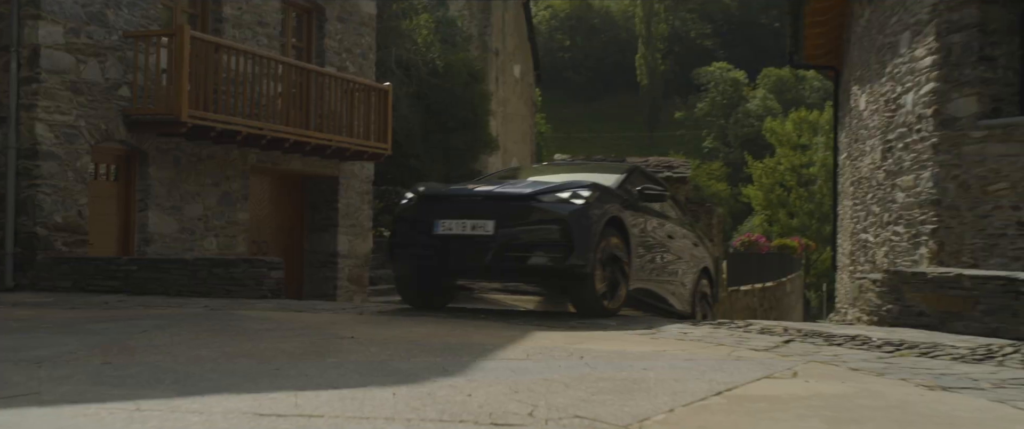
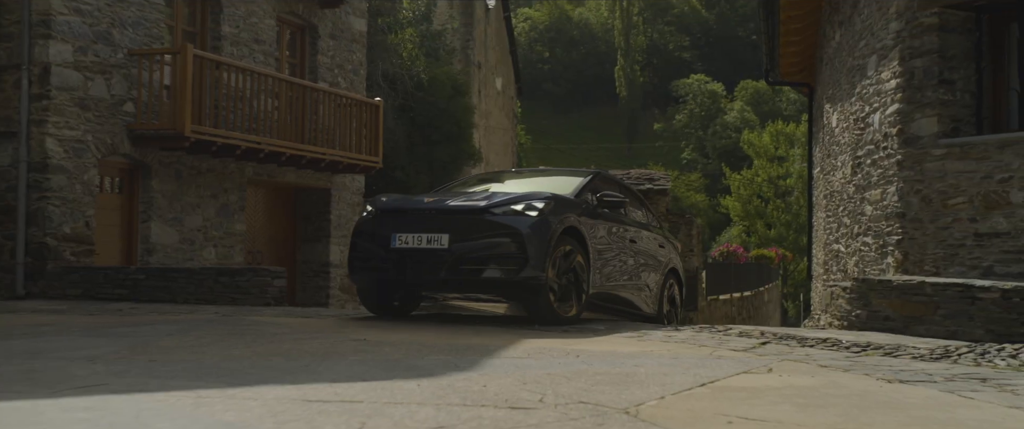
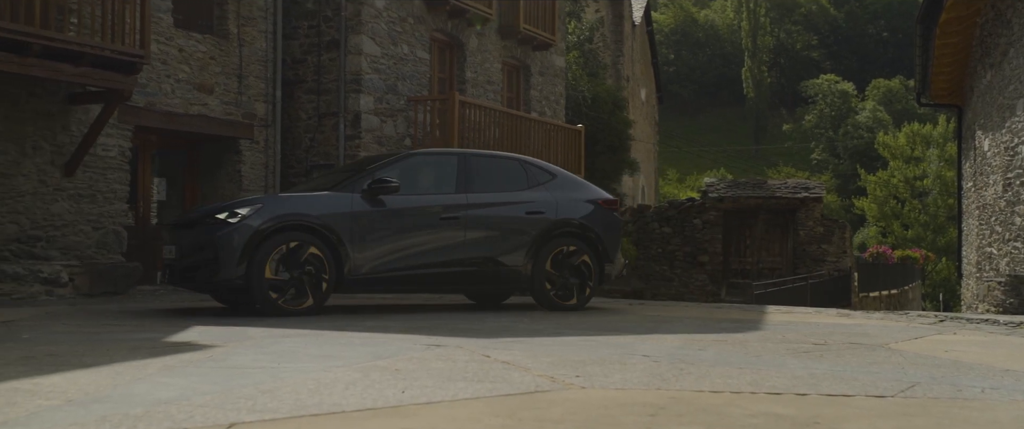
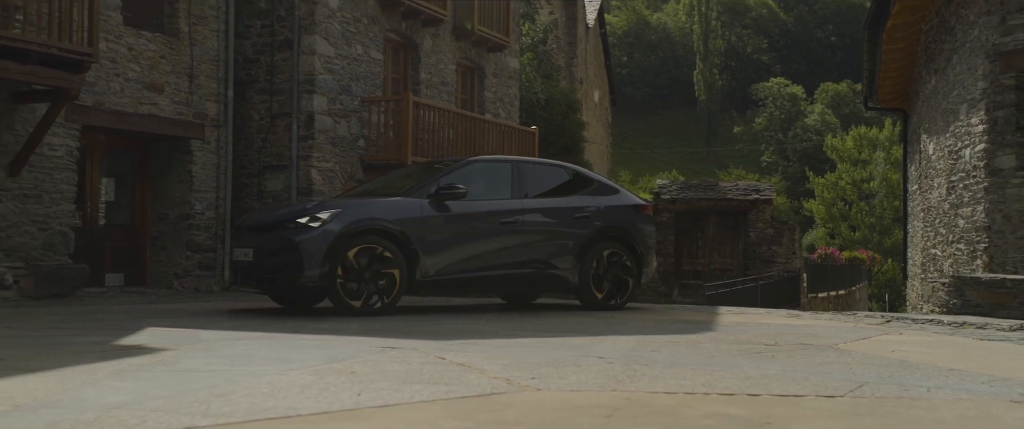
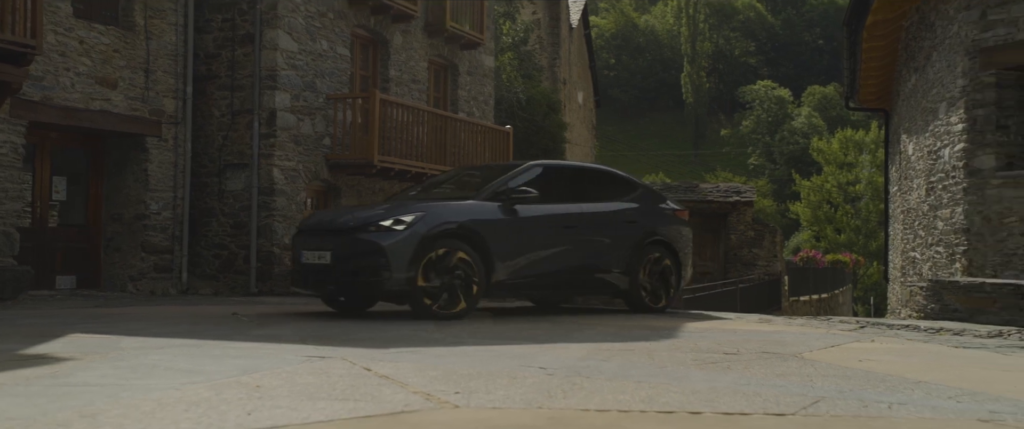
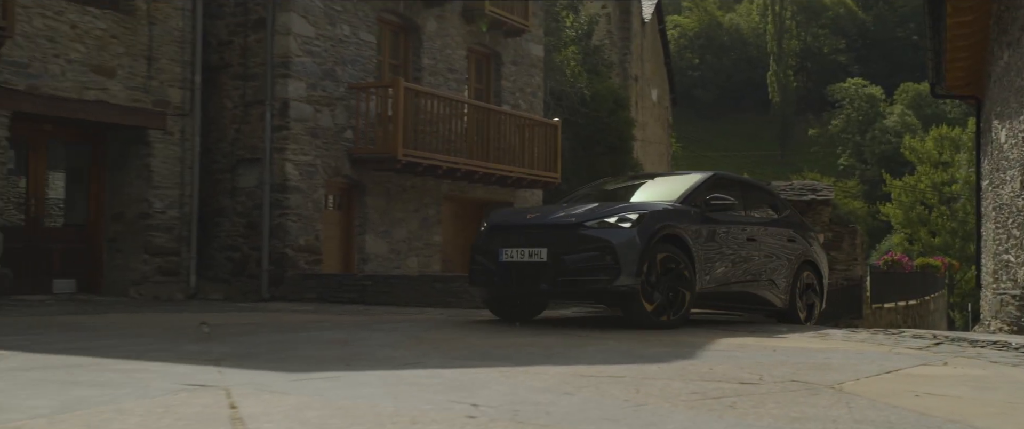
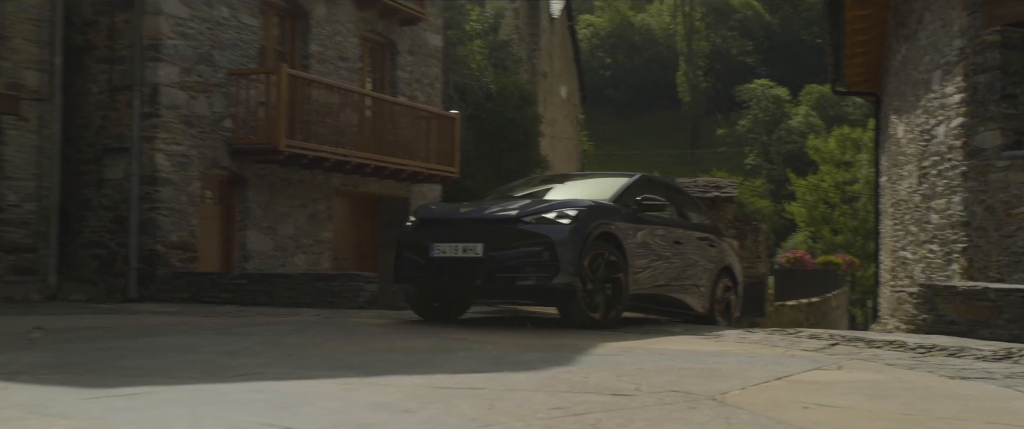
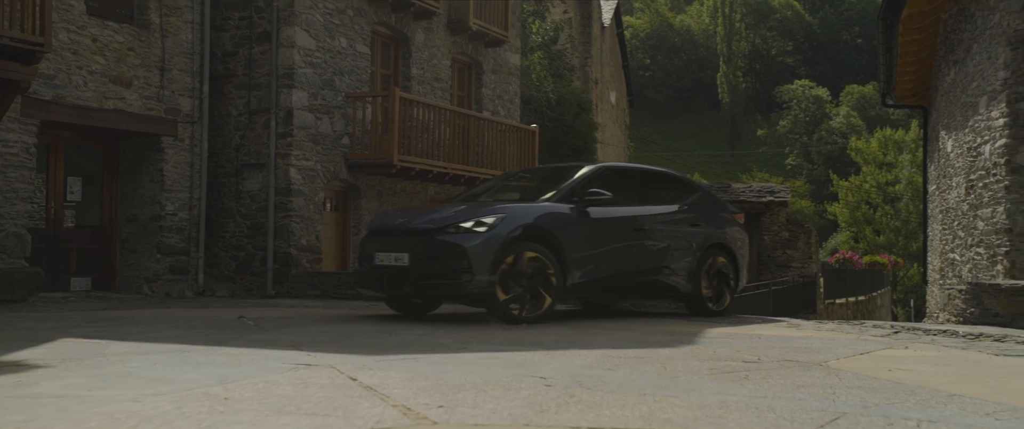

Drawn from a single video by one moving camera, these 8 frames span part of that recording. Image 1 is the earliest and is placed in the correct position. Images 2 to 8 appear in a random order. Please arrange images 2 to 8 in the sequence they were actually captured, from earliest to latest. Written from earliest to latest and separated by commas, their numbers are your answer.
2, 7, 6, 8, 5, 4, 3
